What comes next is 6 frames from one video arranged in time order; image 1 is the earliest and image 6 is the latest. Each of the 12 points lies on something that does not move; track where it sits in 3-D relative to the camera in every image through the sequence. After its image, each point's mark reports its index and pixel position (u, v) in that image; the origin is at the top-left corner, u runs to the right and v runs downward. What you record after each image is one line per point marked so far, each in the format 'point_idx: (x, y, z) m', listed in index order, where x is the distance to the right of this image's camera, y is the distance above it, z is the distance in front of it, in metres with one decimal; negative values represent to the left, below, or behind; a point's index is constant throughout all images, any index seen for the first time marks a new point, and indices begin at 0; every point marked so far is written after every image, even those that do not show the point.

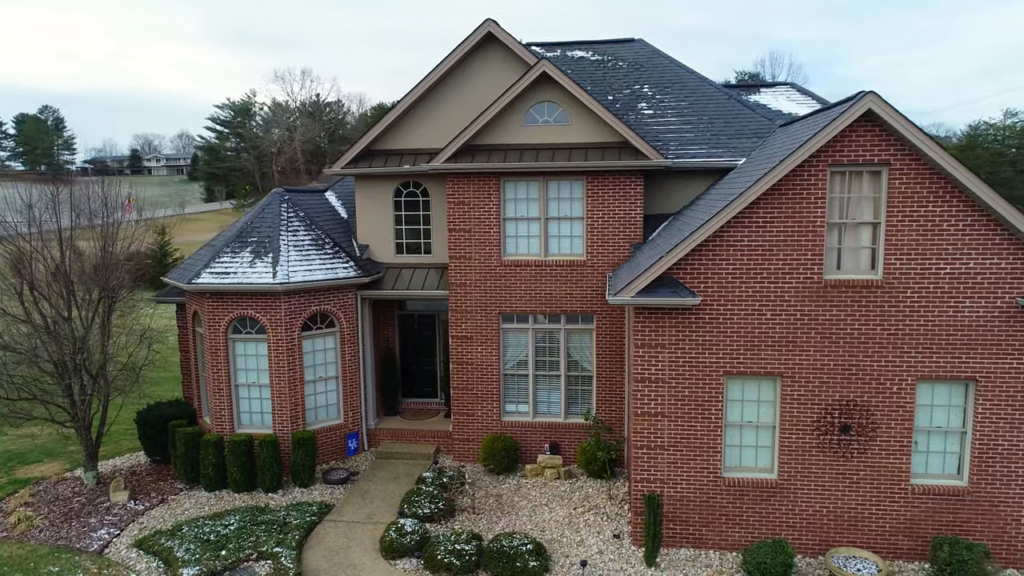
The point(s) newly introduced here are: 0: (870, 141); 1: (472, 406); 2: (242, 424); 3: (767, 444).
0: (+5.5, +2.3, +9.7) m
1: (-0.9, -2.8, +14.8) m
2: (-6.1, -3.1, +14.1) m
3: (+4.4, -2.7, +10.7) m
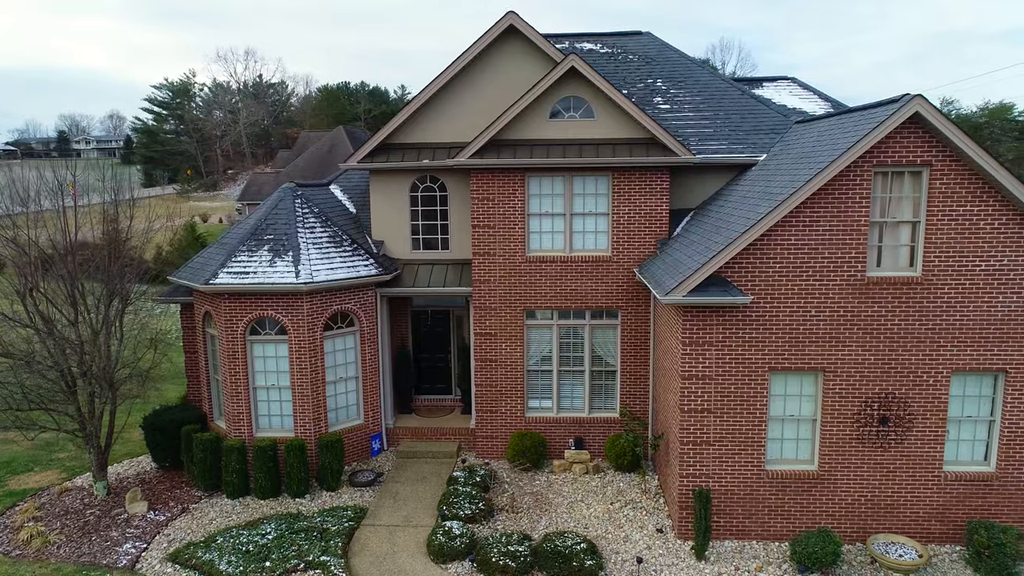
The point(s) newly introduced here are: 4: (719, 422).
0: (+6.4, +2.3, +9.9) m
1: (-0.4, -2.7, +14.7) m
2: (-5.5, -3.0, +13.6) m
3: (+5.2, -2.6, +11.0) m
4: (+3.6, -2.3, +10.8) m
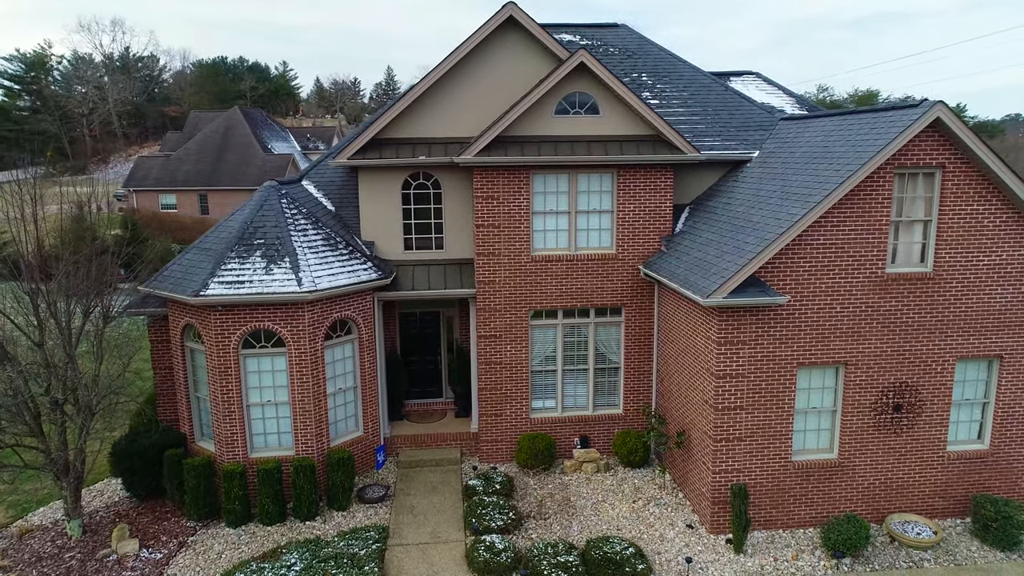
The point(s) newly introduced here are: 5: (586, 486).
0: (+7.0, +2.4, +10.5) m
1: (-0.2, -2.7, +14.3) m
2: (-5.2, -3.2, +12.6) m
3: (+5.8, -2.5, +11.5) m
4: (+4.2, -2.3, +11.1) m
5: (+1.6, -4.2, +13.2) m
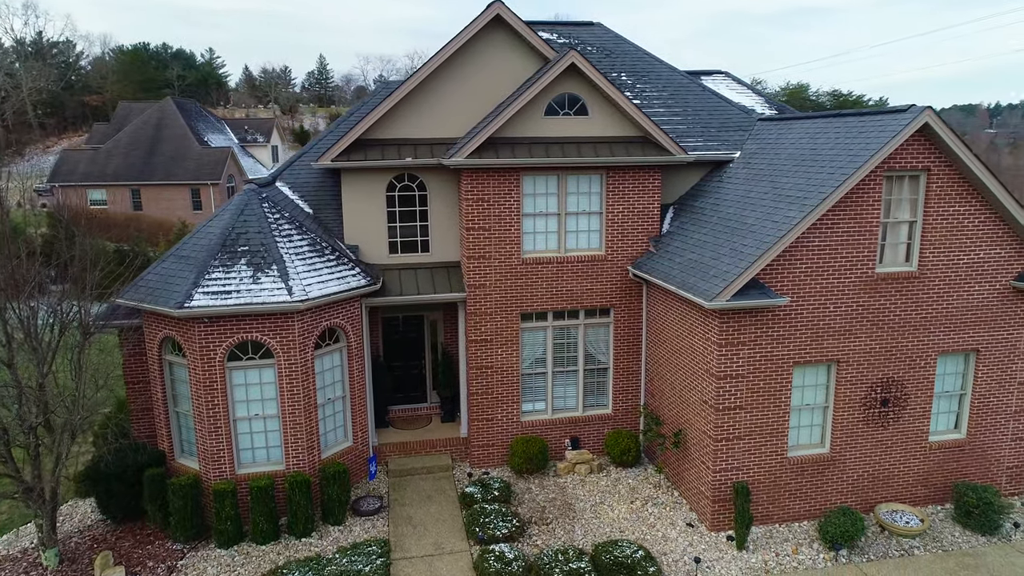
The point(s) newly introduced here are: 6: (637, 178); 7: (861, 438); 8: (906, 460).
0: (+7.0, +2.4, +10.8) m
1: (-0.4, -2.8, +14.2) m
2: (-5.2, -3.4, +12.0) m
3: (+5.8, -2.5, +11.8) m
4: (+4.3, -2.3, +11.3) m
5: (+1.5, -4.2, +13.2) m
6: (+2.8, +2.4, +13.9) m
7: (+6.6, -2.8, +11.8) m
8: (+7.6, -3.3, +12.1) m
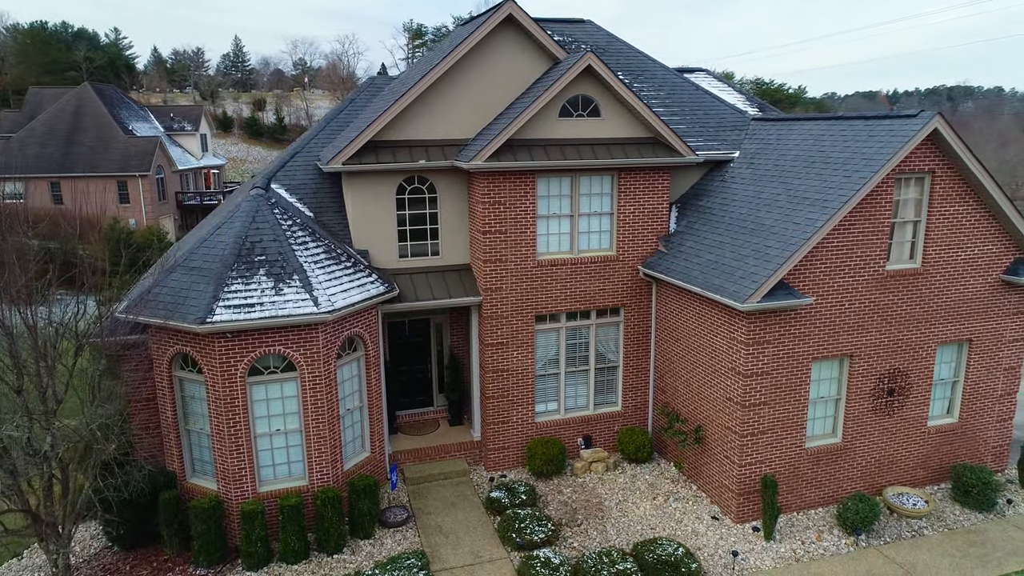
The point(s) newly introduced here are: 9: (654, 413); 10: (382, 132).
0: (+7.5, +2.5, +11.4) m
1: (-0.1, -2.8, +14.2) m
2: (-4.6, -3.6, +11.6) m
3: (+6.3, -2.5, +12.4) m
4: (+4.9, -2.3, +11.7) m
5: (+1.9, -4.3, +13.4) m
6: (+3.0, +2.4, +14.1) m
7: (+7.1, -2.8, +12.5) m
8: (+8.1, -3.2, +12.8) m
9: (+3.4, -3.0, +15.0) m
10: (-2.7, +3.3, +13.1) m
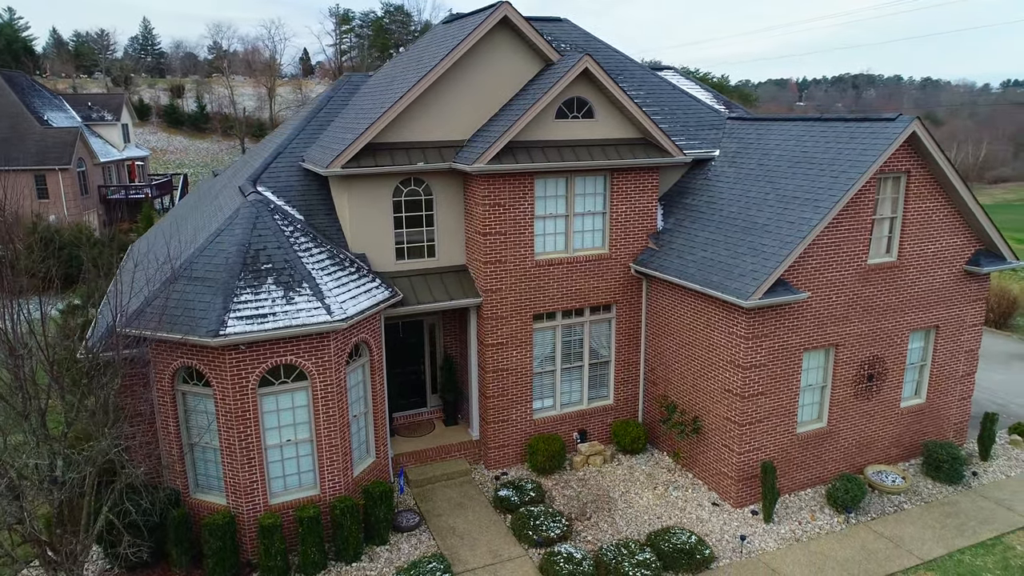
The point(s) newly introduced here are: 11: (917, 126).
0: (+7.6, +2.6, +12.3) m
1: (-0.1, -2.8, +14.4) m
2: (-4.3, -3.7, +11.4) m
3: (+6.5, -2.4, +13.2) m
4: (+5.1, -2.2, +12.4) m
5: (+2.0, -4.2, +13.8) m
6: (+2.9, +2.5, +14.4) m
7: (+7.2, -2.6, +13.4) m
8: (+8.2, -3.0, +13.8) m
9: (+3.3, -2.9, +15.5) m
10: (-2.8, +3.2, +13.0) m
11: (+7.6, +3.0, +11.8) m
